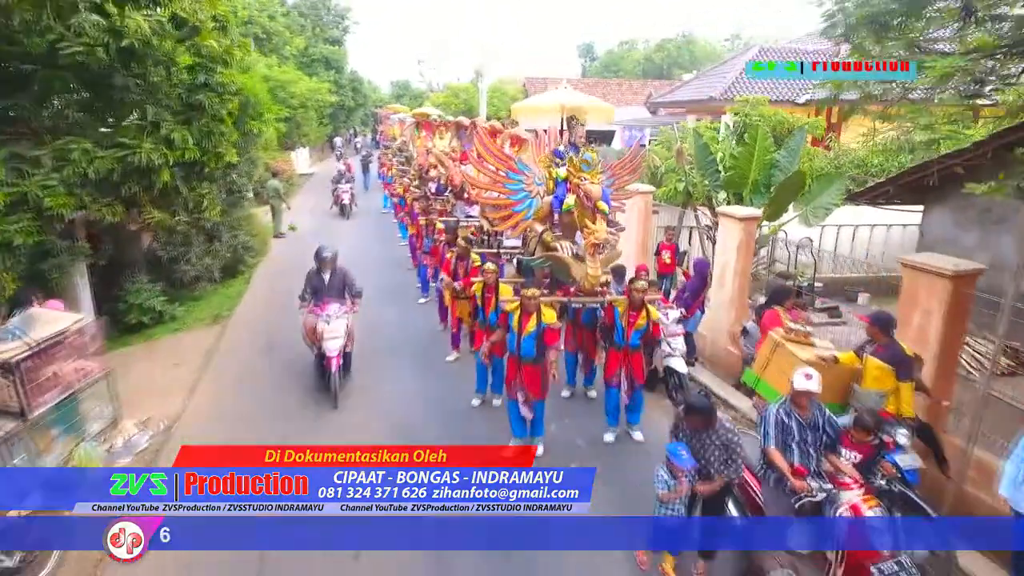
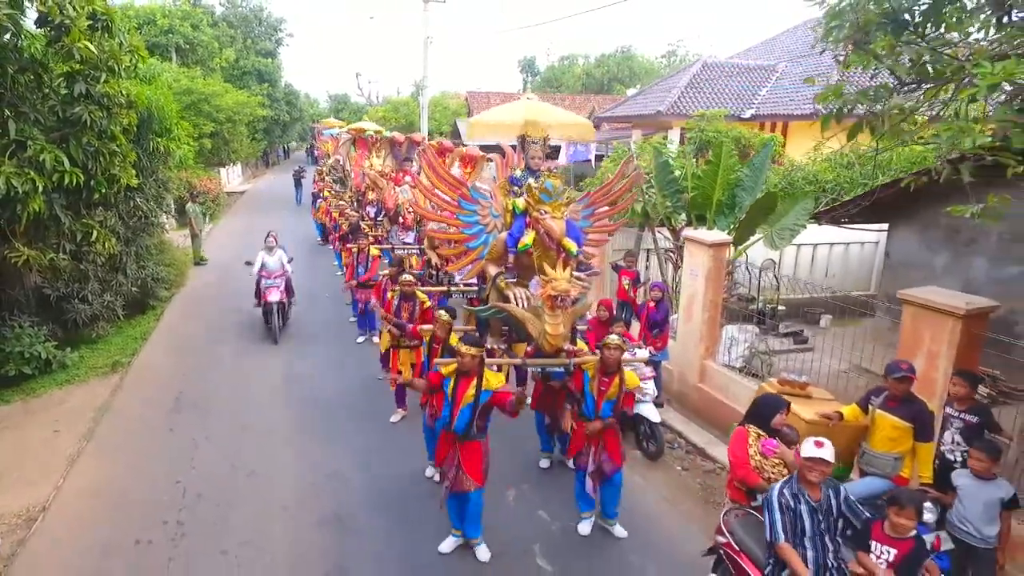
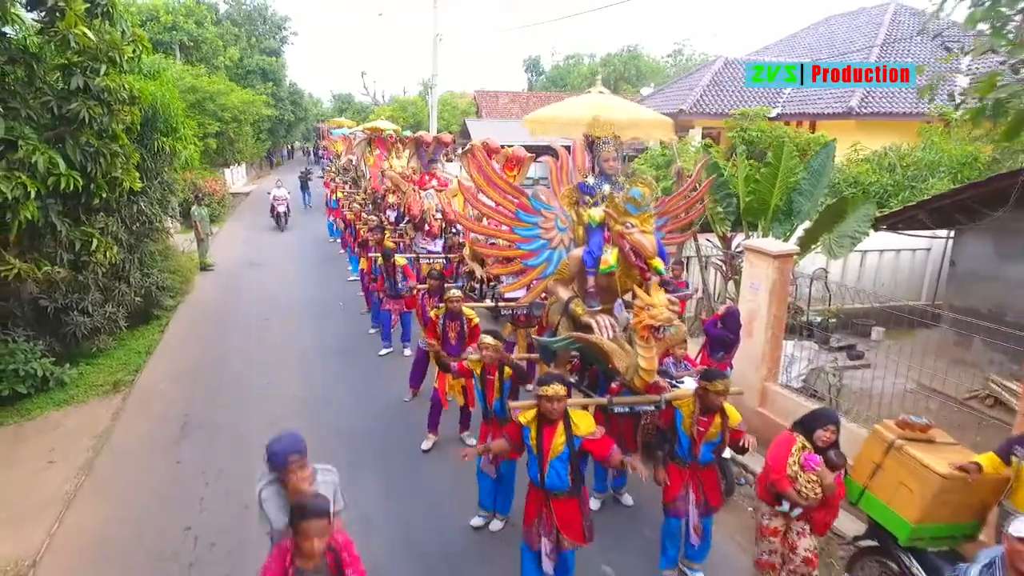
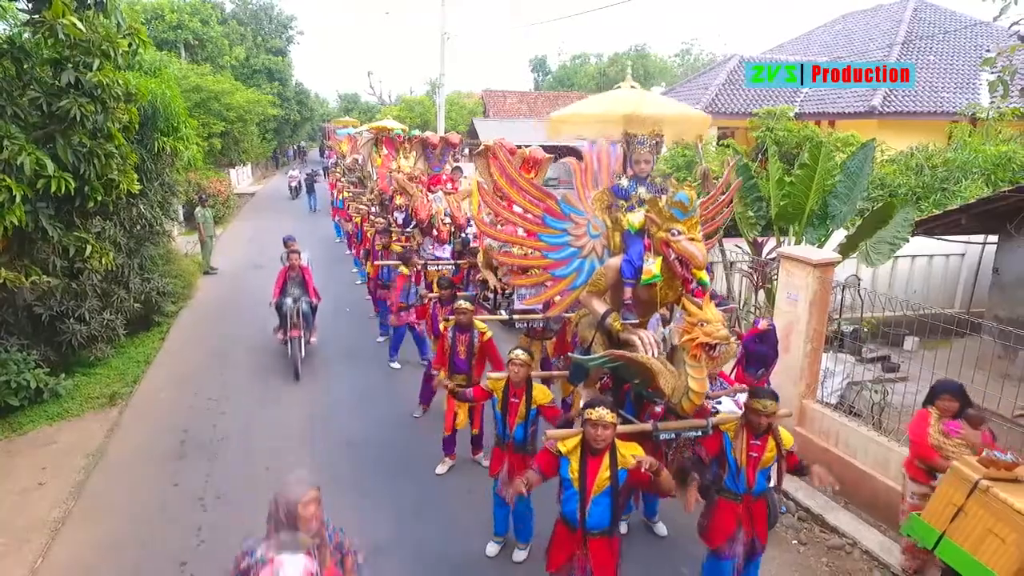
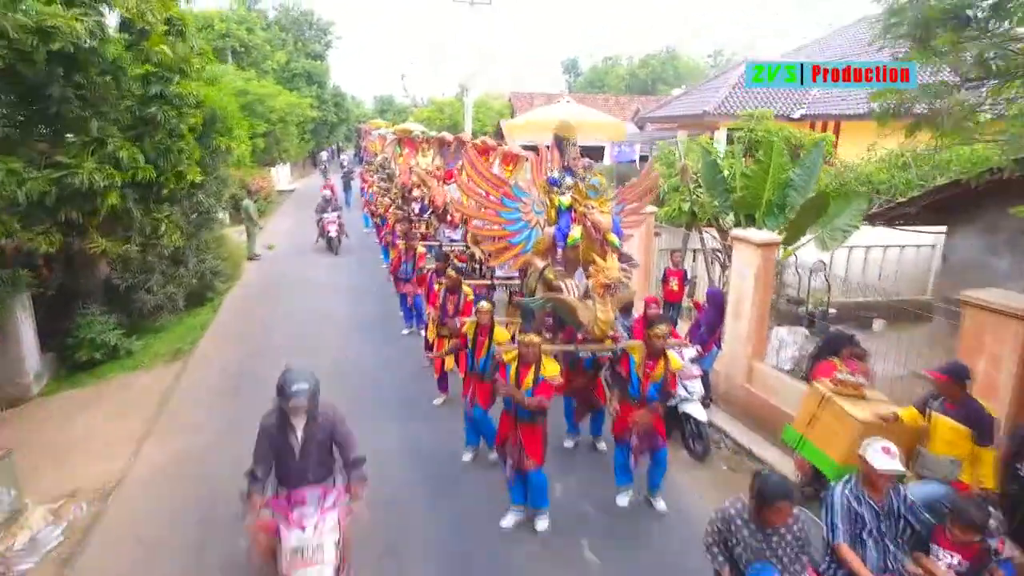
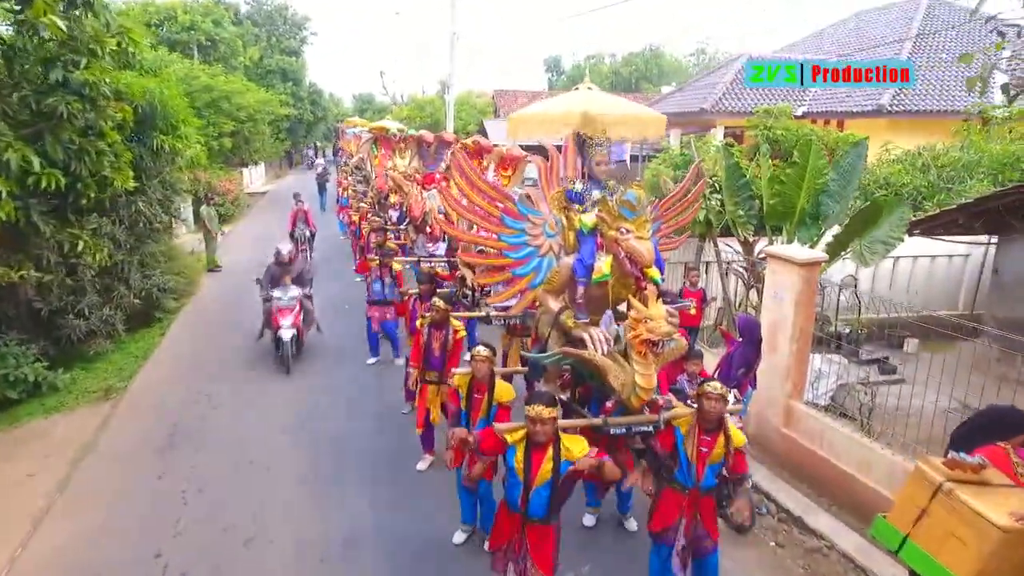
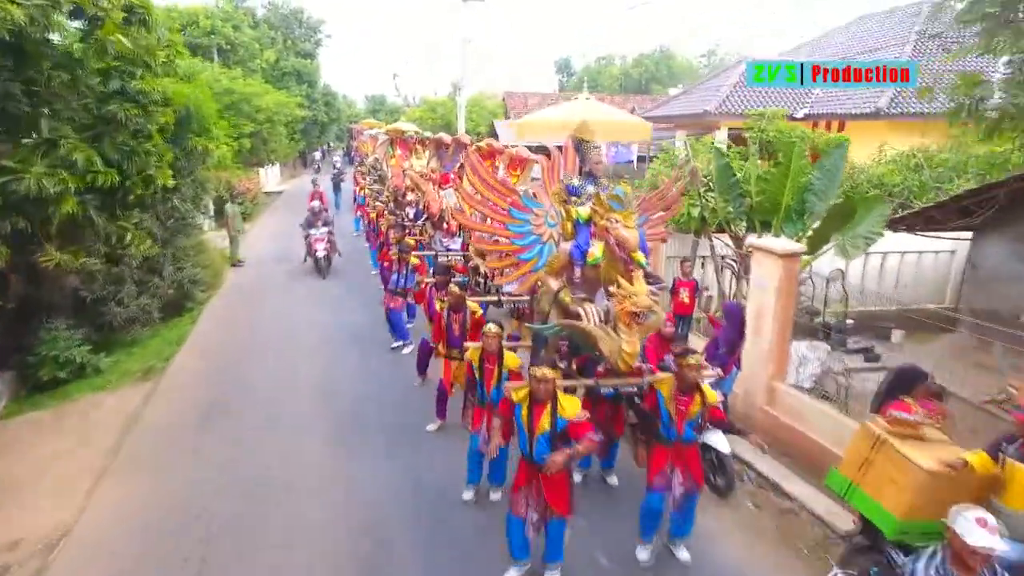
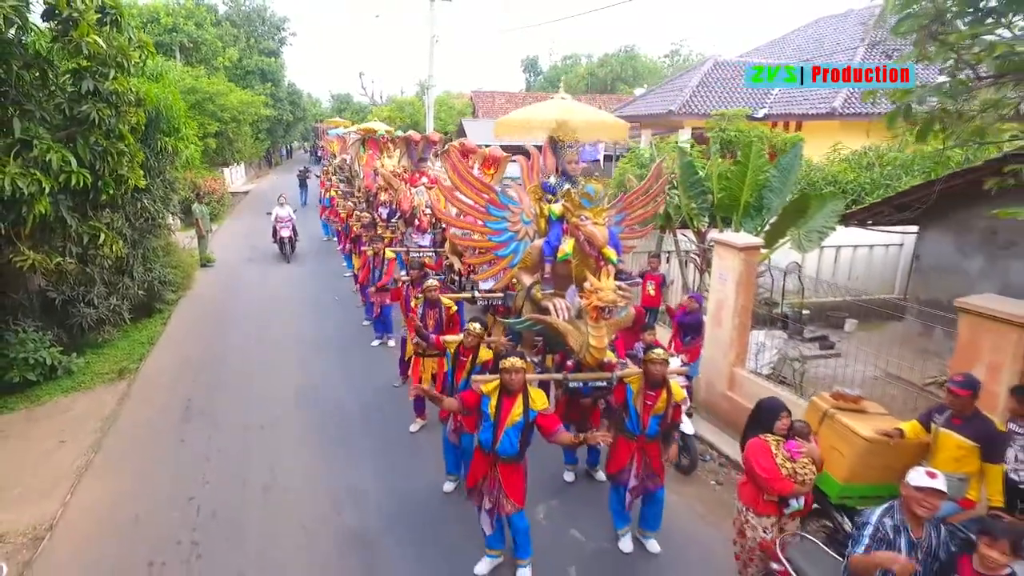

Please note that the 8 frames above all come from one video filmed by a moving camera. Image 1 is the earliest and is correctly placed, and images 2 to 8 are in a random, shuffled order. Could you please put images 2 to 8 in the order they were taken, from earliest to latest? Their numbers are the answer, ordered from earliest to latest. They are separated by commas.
5, 7, 6, 4, 3, 8, 2
